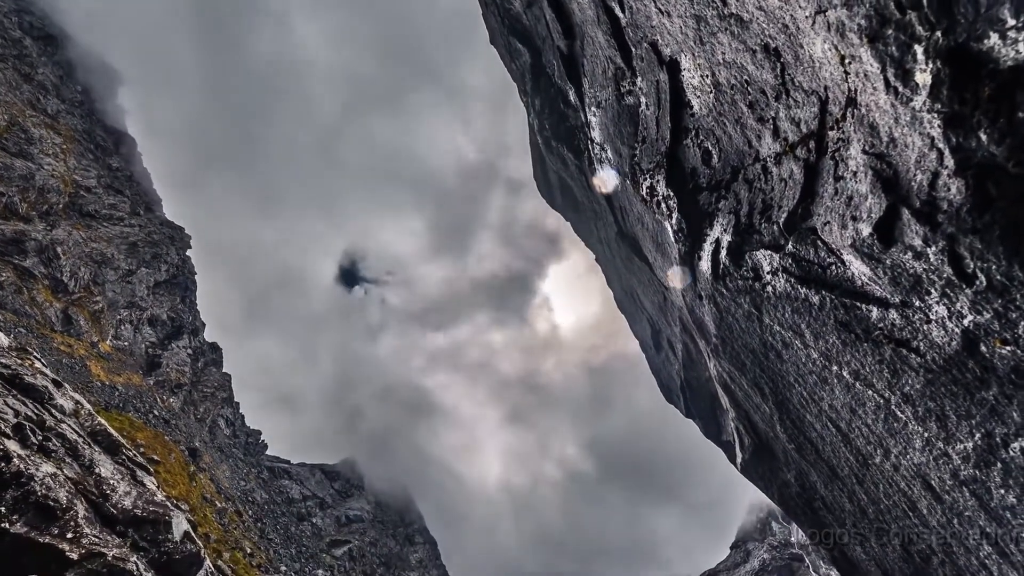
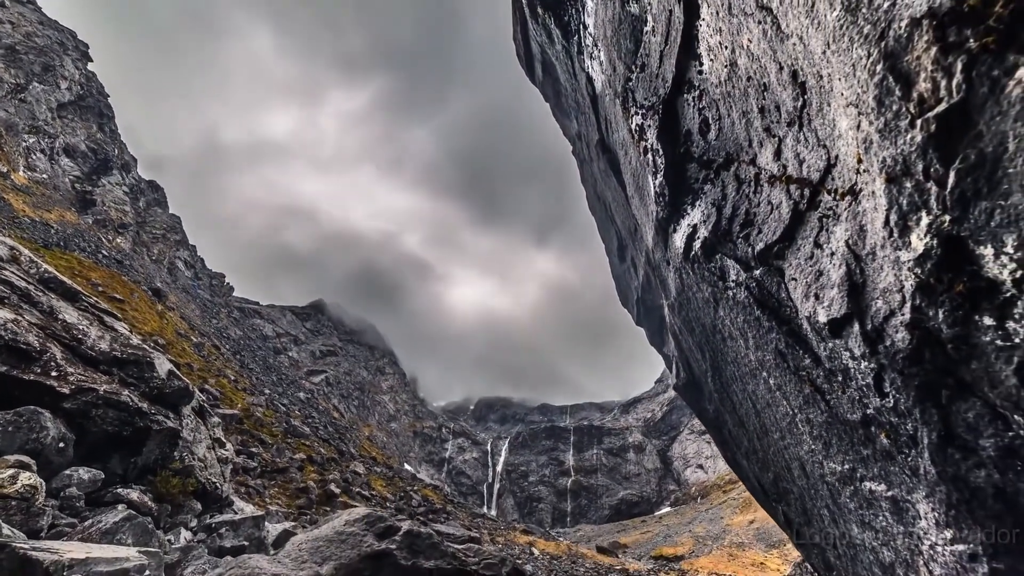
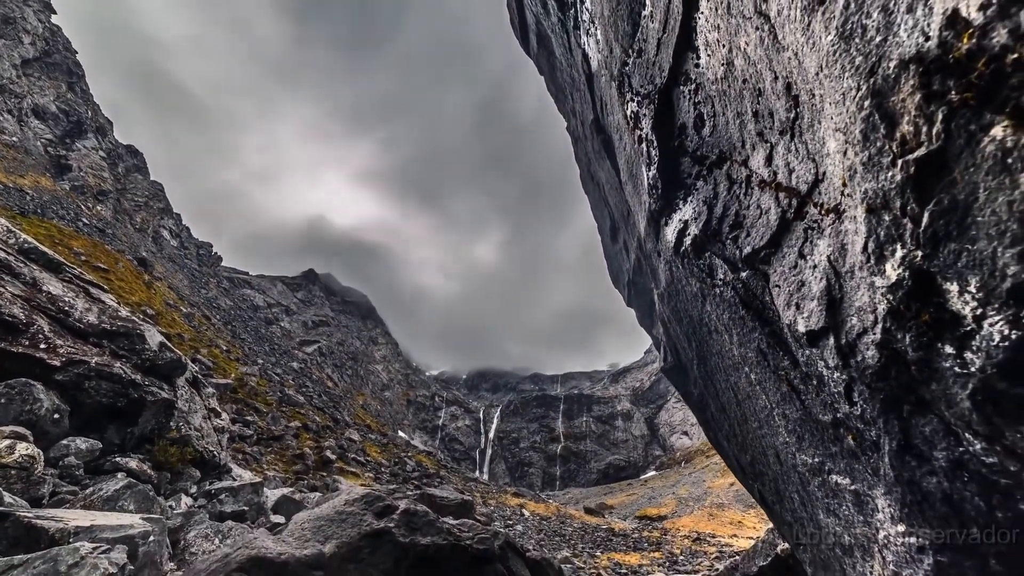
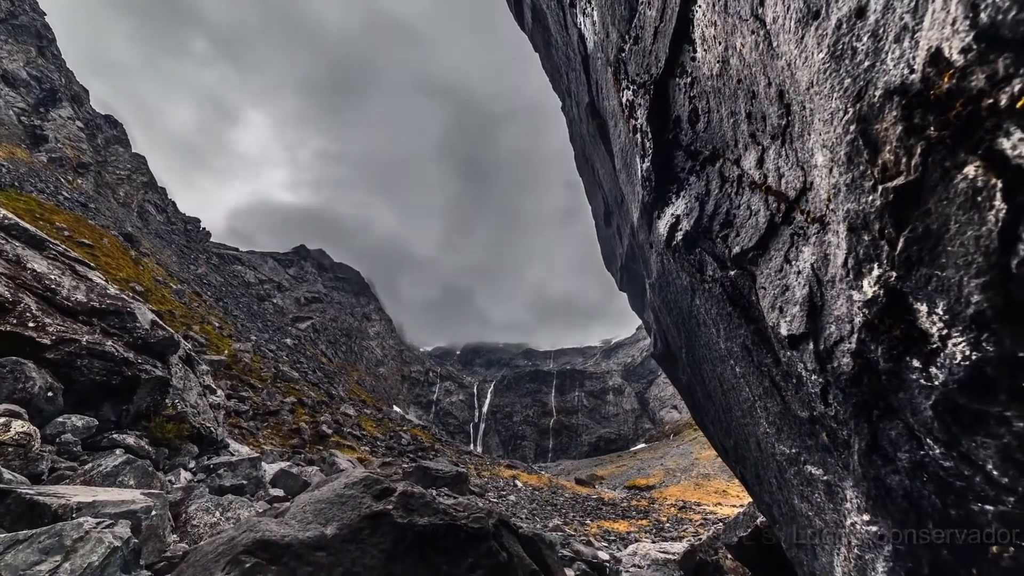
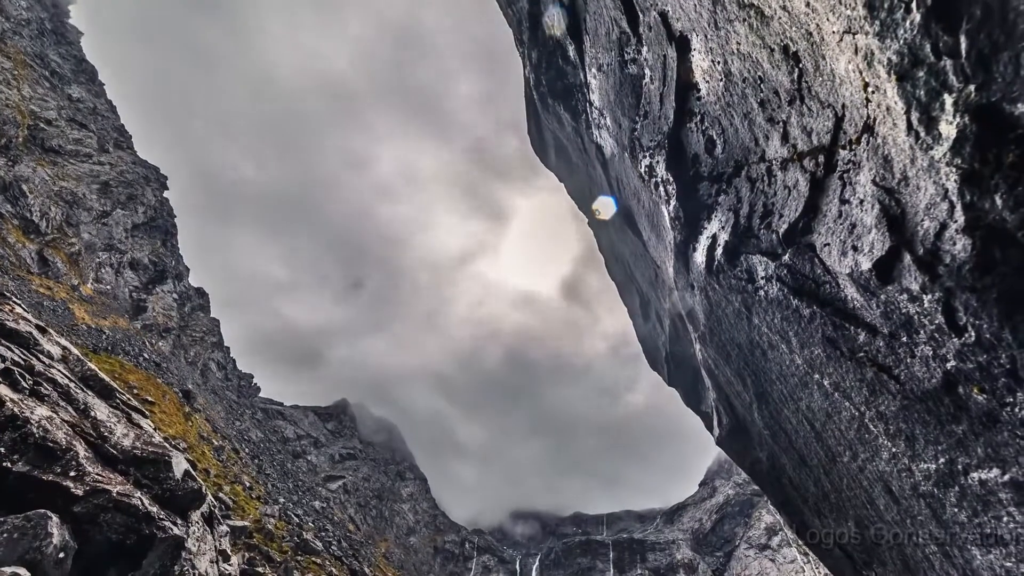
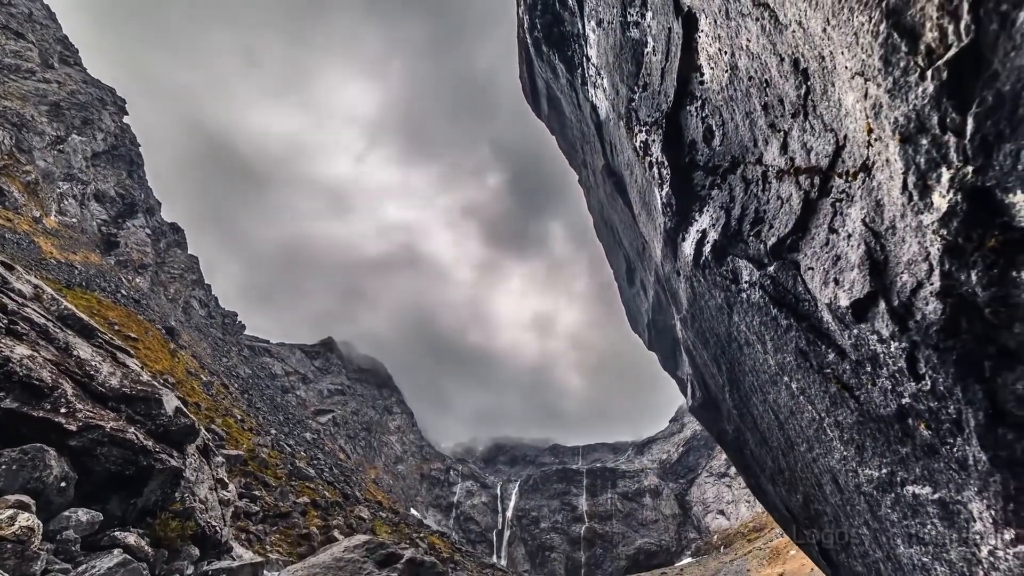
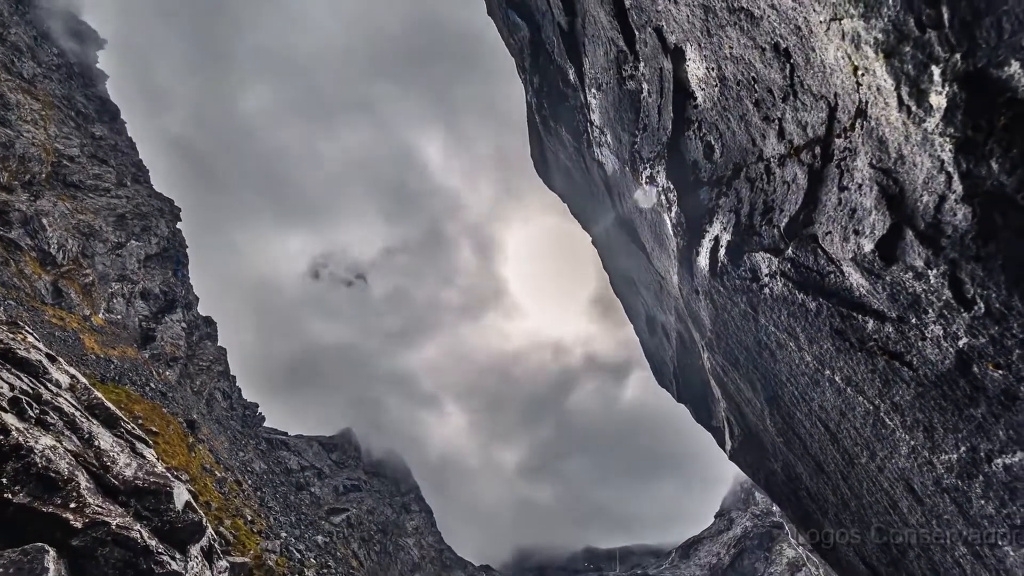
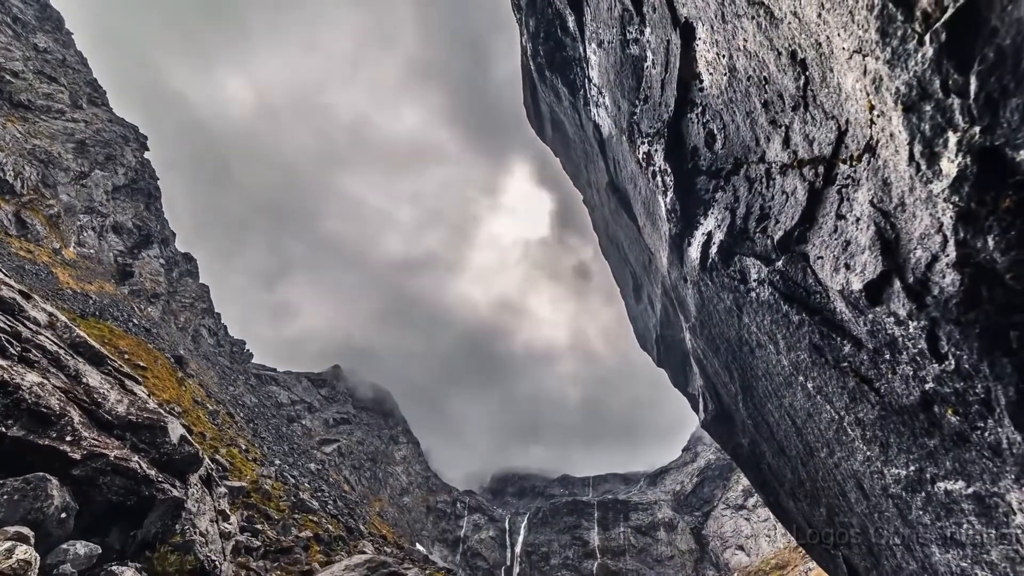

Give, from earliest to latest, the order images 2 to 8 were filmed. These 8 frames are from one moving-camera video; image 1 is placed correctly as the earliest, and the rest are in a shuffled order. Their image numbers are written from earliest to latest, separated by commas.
7, 5, 8, 6, 2, 3, 4
